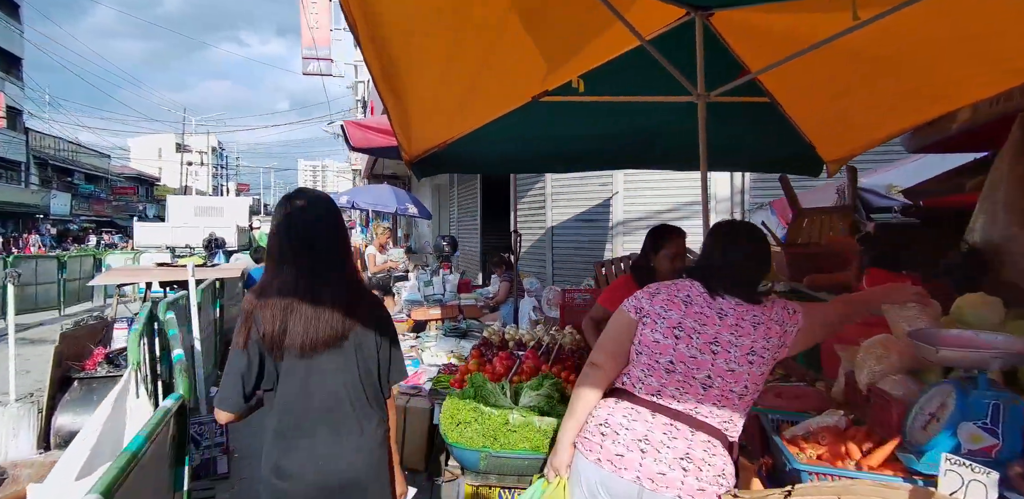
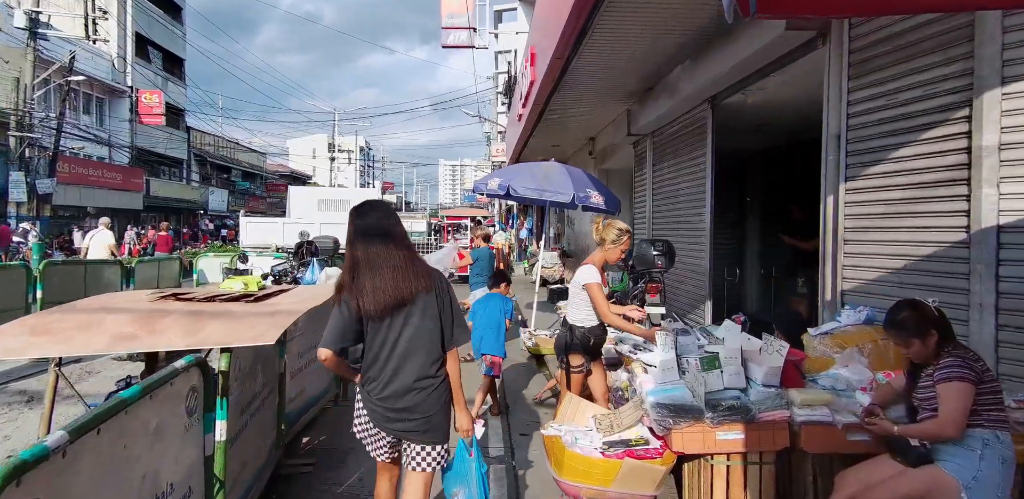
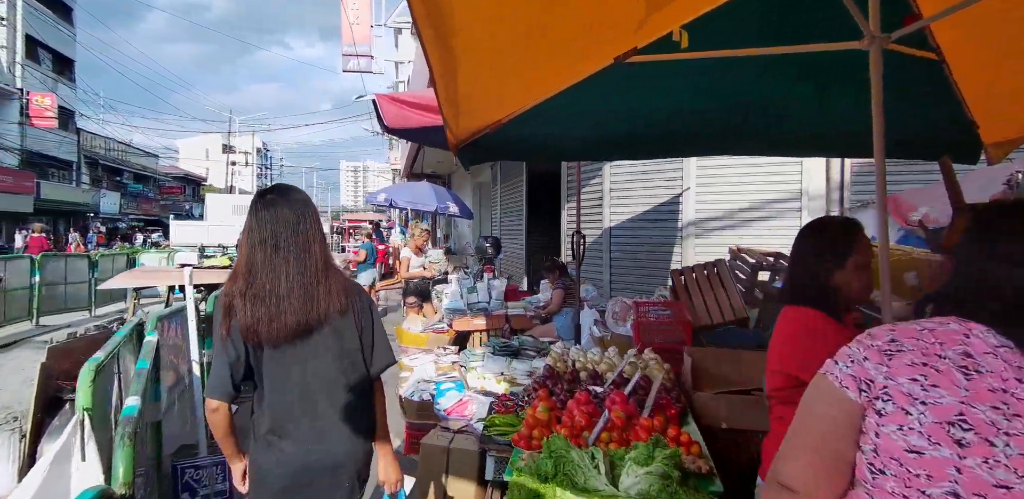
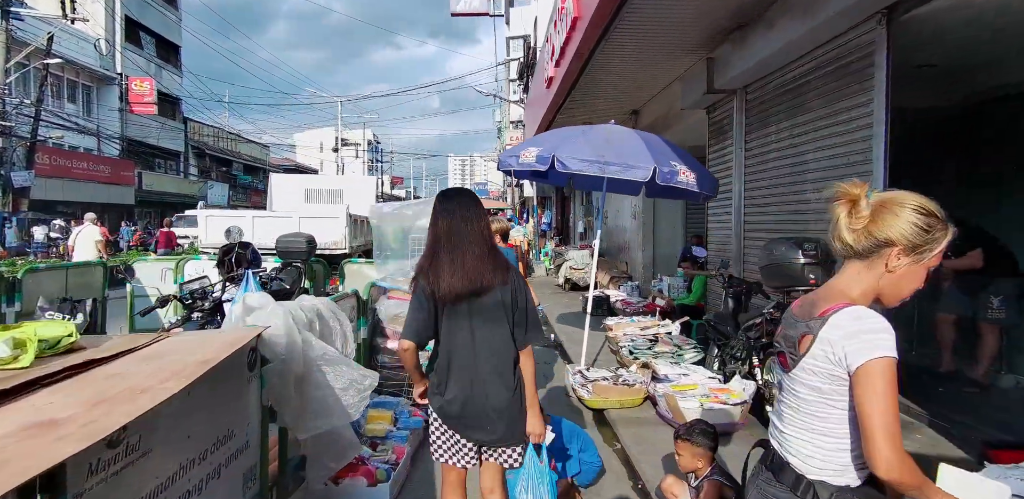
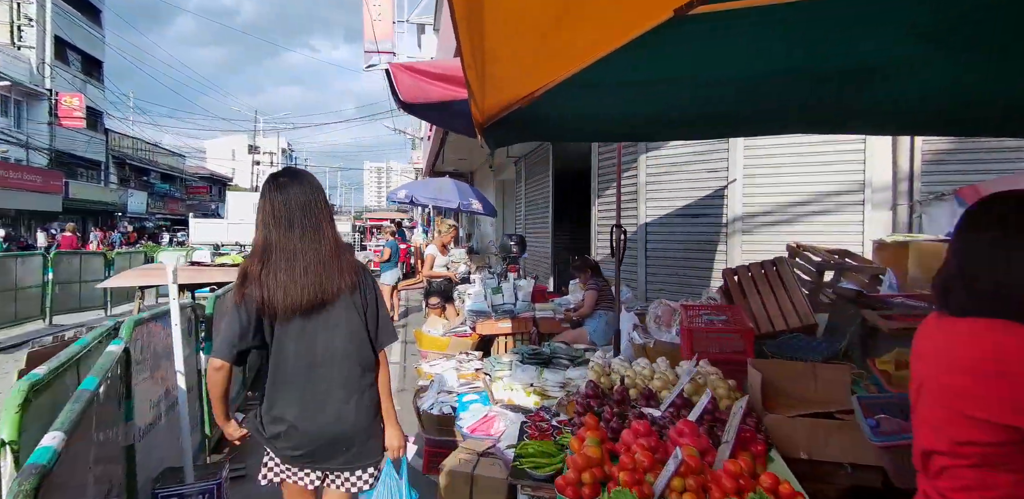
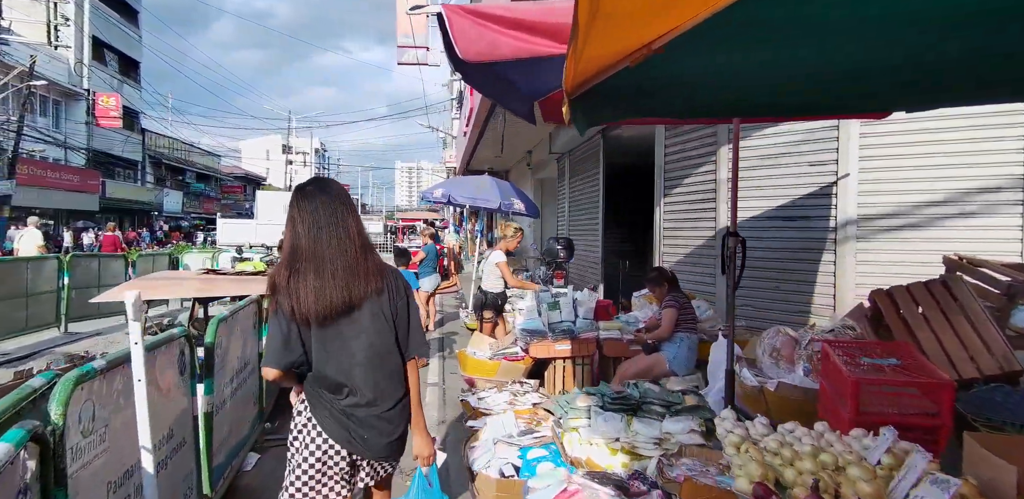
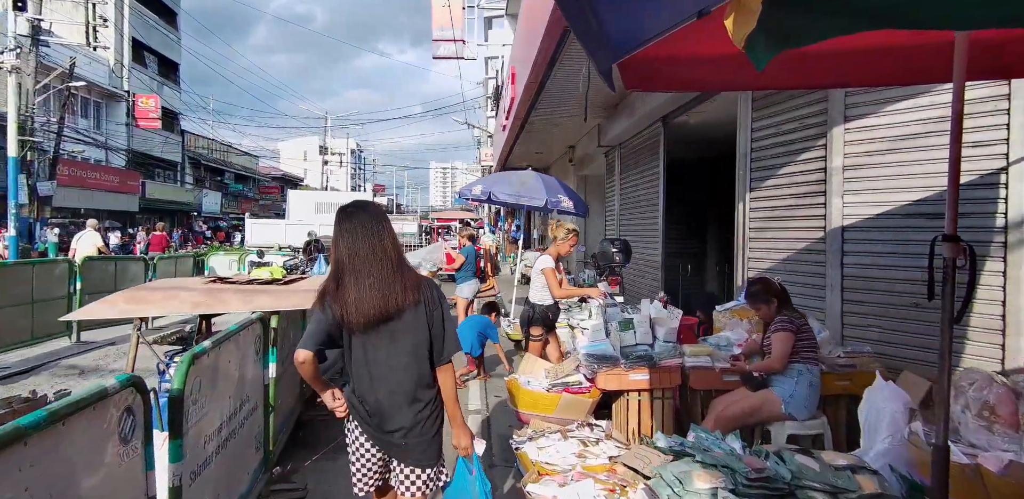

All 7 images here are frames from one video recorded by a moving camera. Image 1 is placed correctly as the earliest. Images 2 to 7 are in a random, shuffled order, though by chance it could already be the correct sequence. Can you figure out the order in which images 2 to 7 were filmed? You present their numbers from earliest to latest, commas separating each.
3, 5, 6, 7, 2, 4
